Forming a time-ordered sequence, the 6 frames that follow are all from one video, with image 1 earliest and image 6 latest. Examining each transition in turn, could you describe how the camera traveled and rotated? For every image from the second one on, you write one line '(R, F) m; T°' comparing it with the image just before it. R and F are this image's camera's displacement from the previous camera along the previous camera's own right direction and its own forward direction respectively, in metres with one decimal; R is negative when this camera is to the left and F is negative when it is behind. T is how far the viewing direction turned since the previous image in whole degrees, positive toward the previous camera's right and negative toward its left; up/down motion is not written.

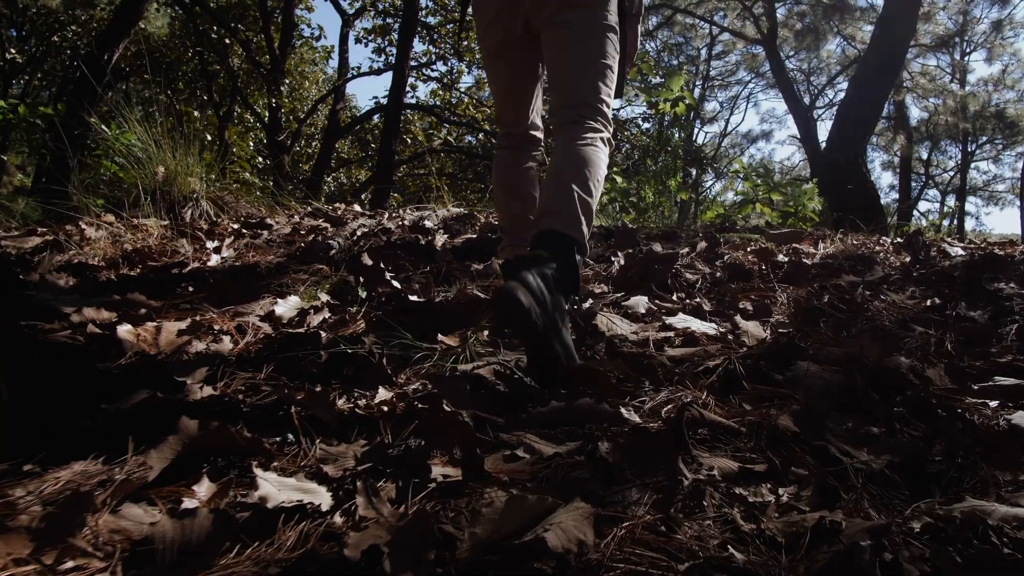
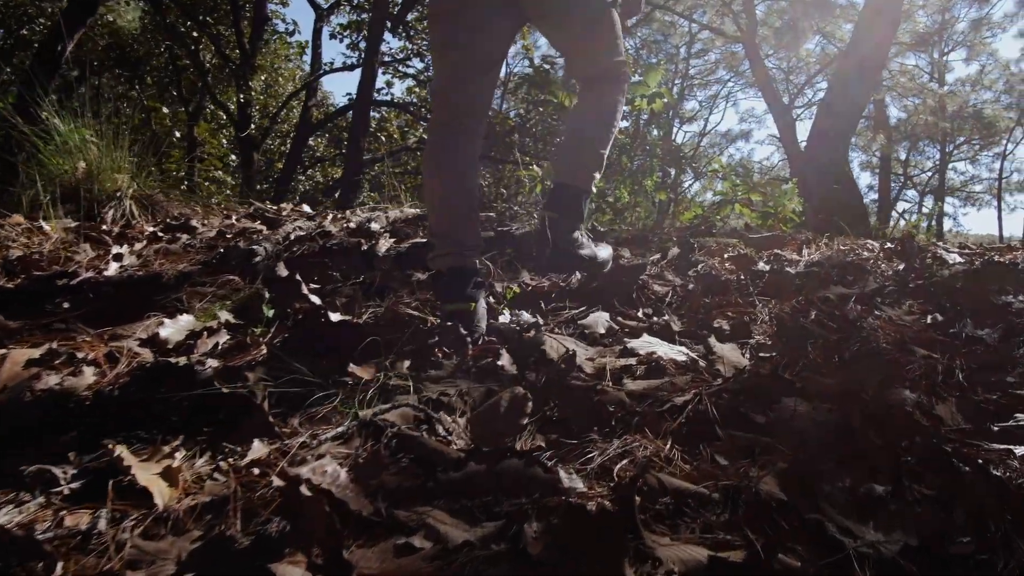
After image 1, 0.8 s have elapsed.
(+0.1, +0.3) m; +1°
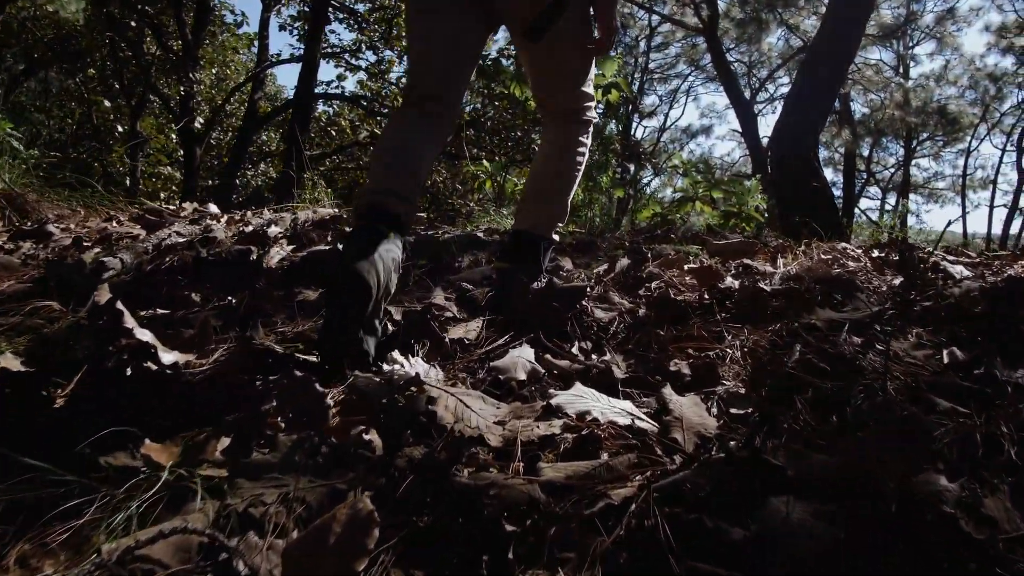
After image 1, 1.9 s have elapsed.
(+0.1, +0.5) m; +2°
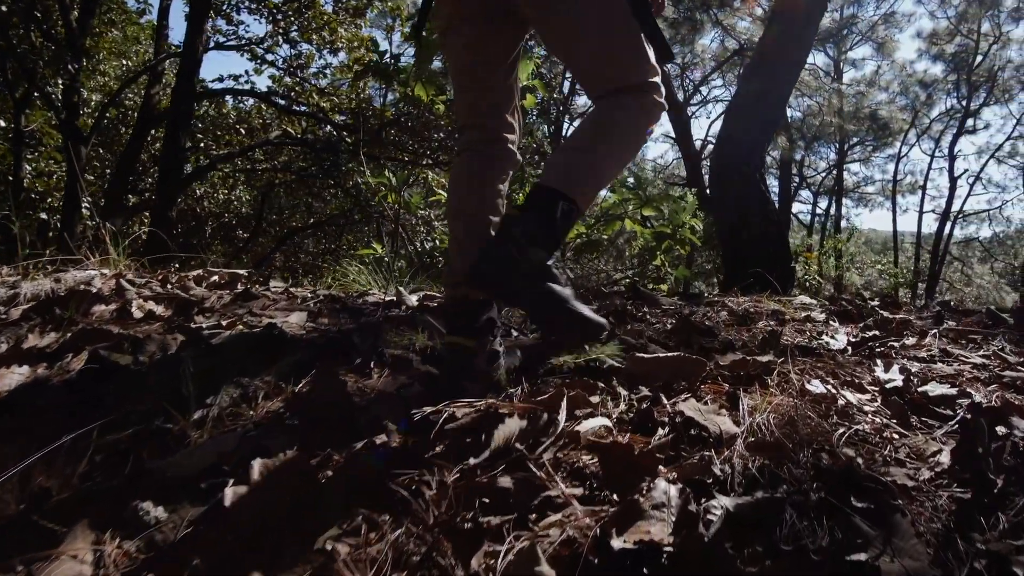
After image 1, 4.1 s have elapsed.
(+0.2, +1.0) m; +3°
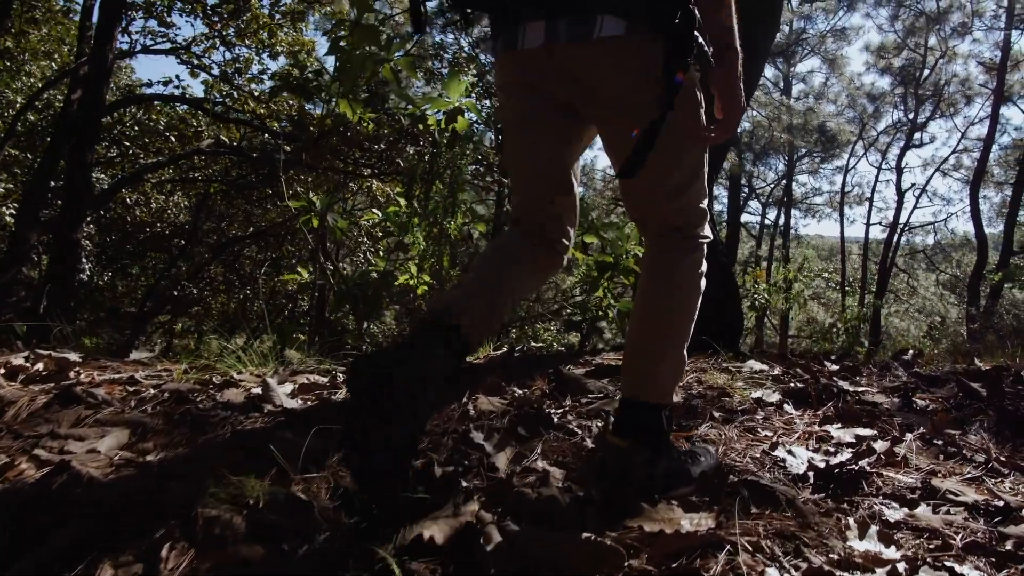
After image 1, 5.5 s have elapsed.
(+0.1, +0.5) m; +2°
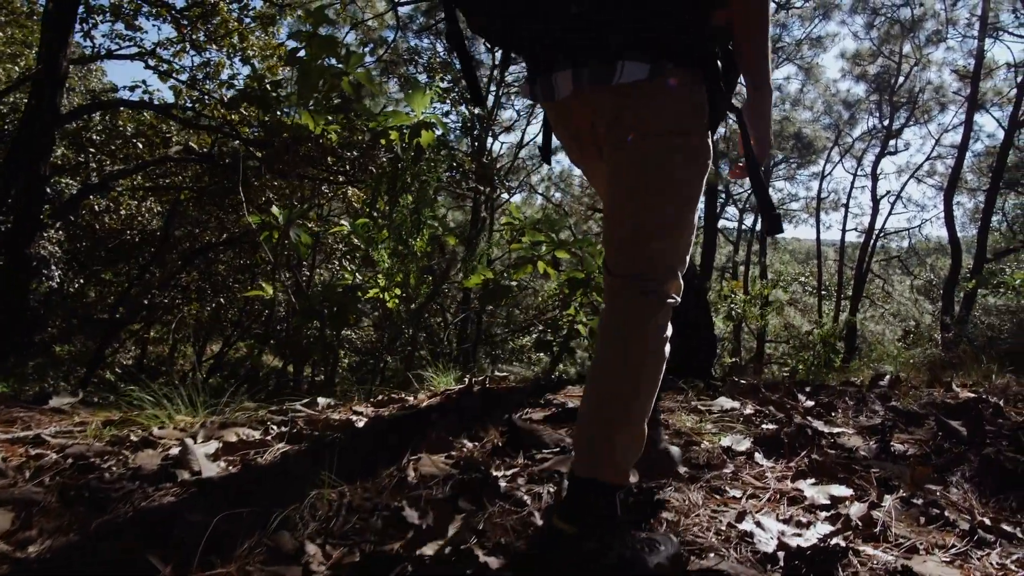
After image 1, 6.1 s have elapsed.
(+0.1, +0.2) m; +1°
